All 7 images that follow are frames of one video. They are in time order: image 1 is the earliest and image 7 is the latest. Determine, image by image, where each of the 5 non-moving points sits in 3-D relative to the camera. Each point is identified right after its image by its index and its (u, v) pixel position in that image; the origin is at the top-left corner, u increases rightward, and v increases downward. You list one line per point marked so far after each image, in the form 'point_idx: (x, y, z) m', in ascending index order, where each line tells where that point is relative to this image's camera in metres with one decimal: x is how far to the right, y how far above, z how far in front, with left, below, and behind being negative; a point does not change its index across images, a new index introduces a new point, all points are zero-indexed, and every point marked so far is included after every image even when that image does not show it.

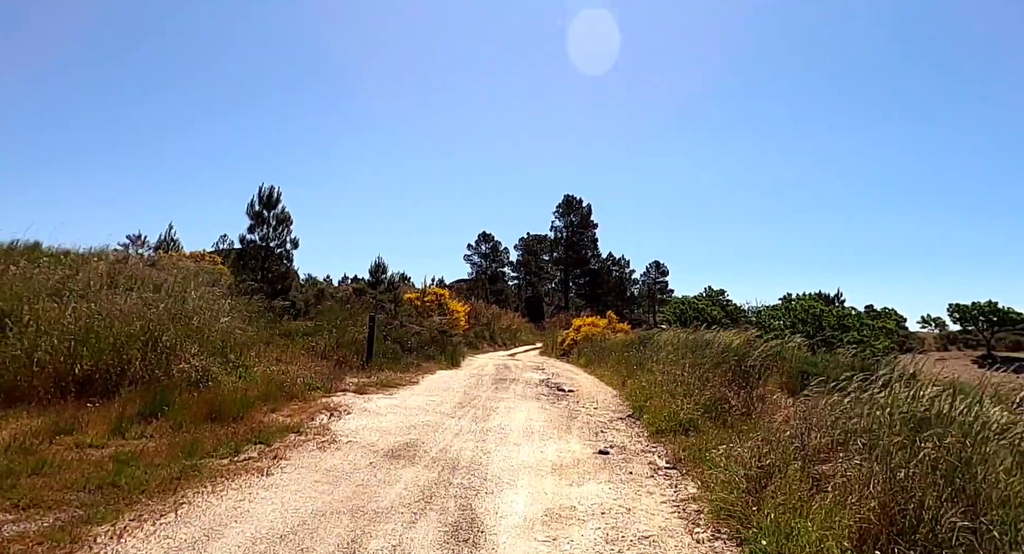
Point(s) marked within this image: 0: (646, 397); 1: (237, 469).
0: (+2.7, -2.4, +14.3) m
1: (-3.1, -2.2, +8.0) m
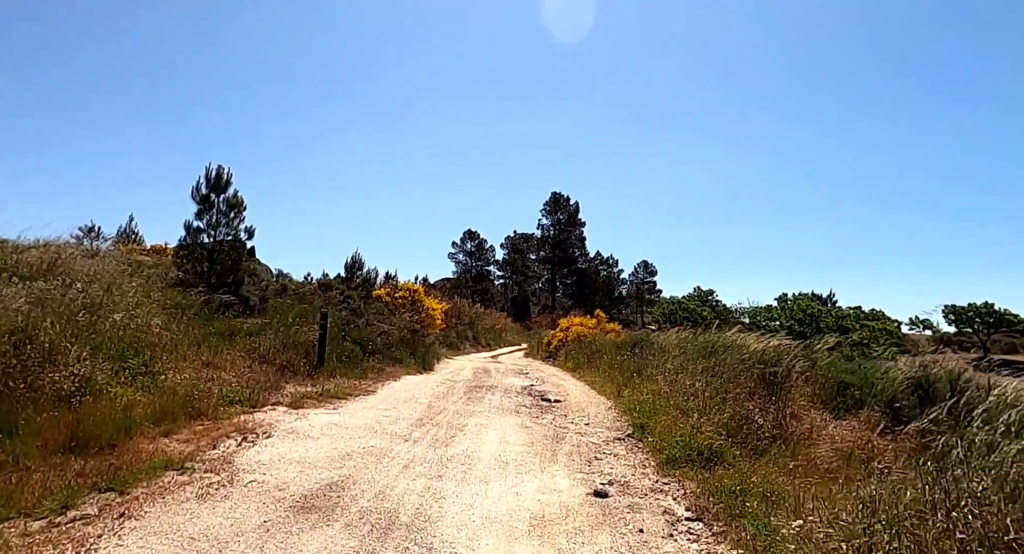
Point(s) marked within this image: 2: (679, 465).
0: (+2.3, -2.2, +11.7) m
1: (-3.4, -1.9, +5.2) m
2: (+2.1, -2.4, +8.9) m
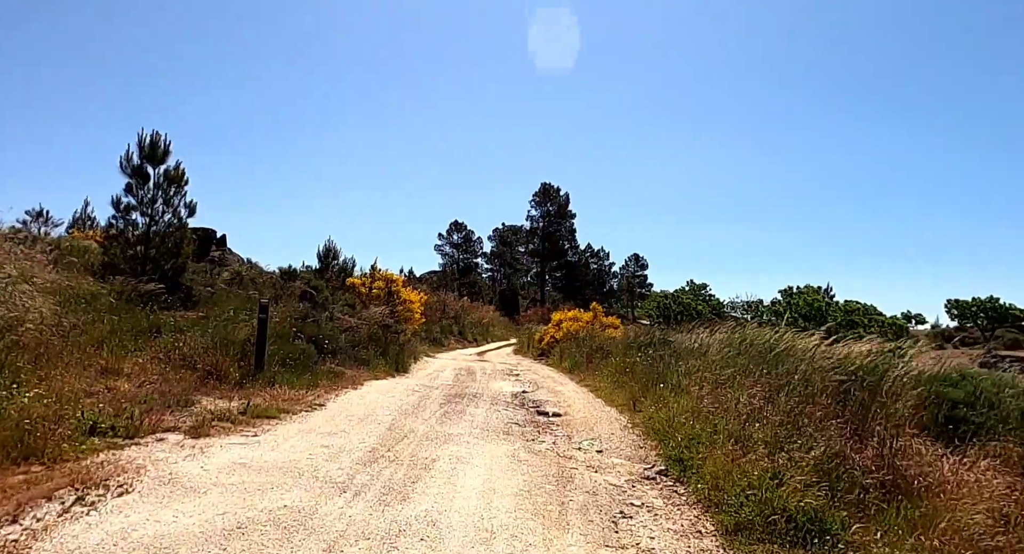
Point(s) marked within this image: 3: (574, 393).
0: (+2.2, -2.0, +8.5) m
1: (-3.5, -1.7, +2.0) m
2: (+2.0, -2.1, +5.8) m
3: (+1.4, -2.6, +15.5) m
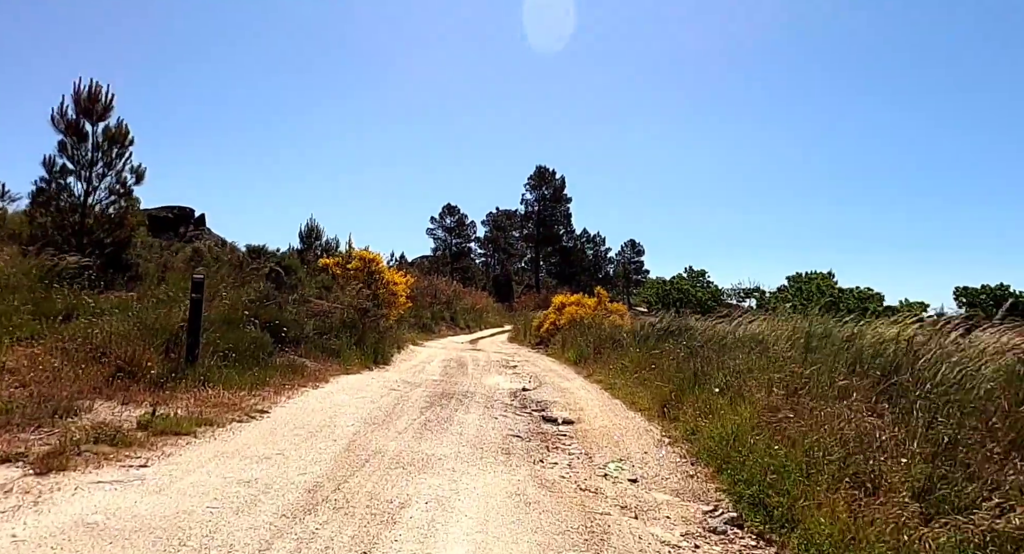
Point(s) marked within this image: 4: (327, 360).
0: (+2.2, -1.7, +5.9) m
1: (-3.4, -1.5, -0.7) m
2: (+2.1, -1.9, +3.2) m
3: (+1.3, -2.1, +12.9) m
4: (-3.6, -1.6, +13.7) m
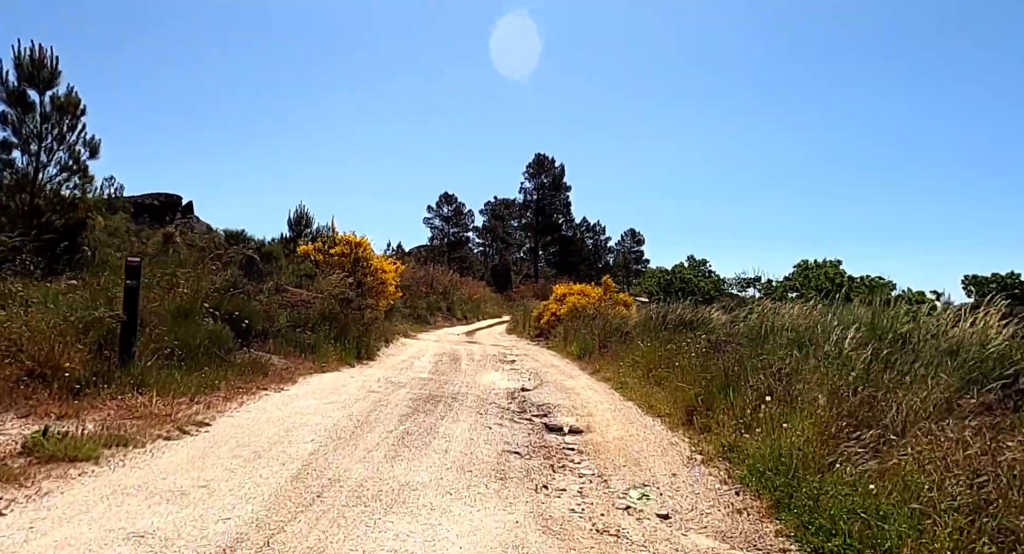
0: (+2.2, -1.5, +4.3) m
1: (-3.4, -1.4, -2.3) m
2: (+2.0, -1.7, +1.6) m
3: (+1.3, -1.9, +11.3) m
4: (-3.6, -1.4, +12.1) m
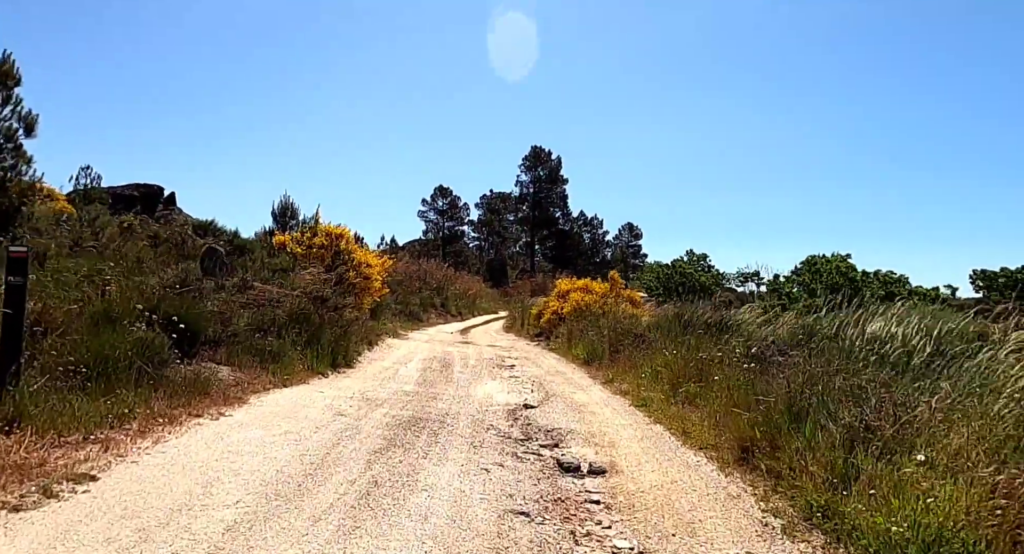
0: (+2.2, -1.5, +2.4) m
1: (-3.3, -1.5, -4.2) m
2: (+2.1, -1.8, -0.3) m
3: (+1.3, -1.8, +9.3) m
4: (-3.6, -1.3, +10.1) m
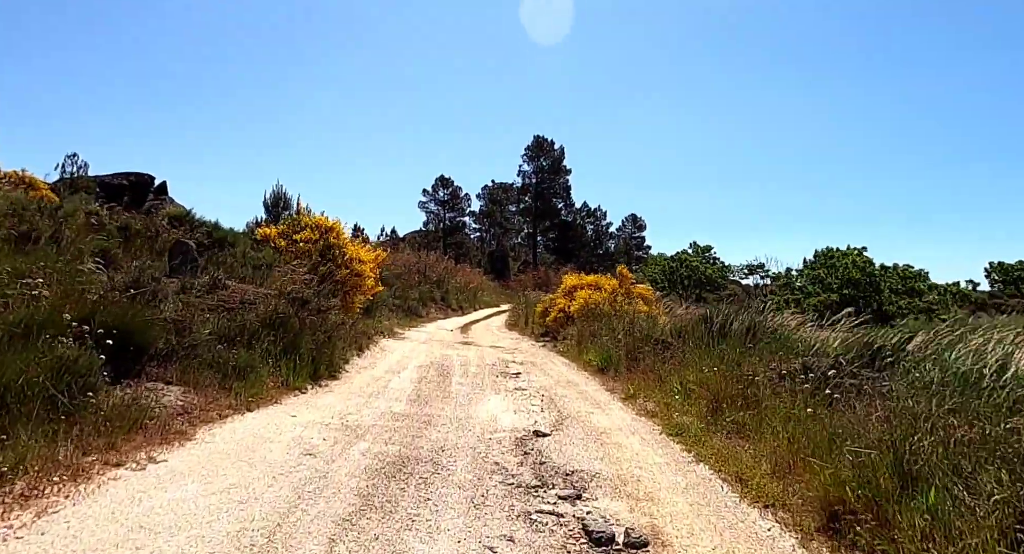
0: (+2.3, -1.6, +0.8) m
1: (-3.2, -1.7, -5.8) m
2: (+2.2, -1.9, -2.0) m
3: (+1.4, -1.8, +7.7) m
4: (-3.5, -1.3, +8.5) m
